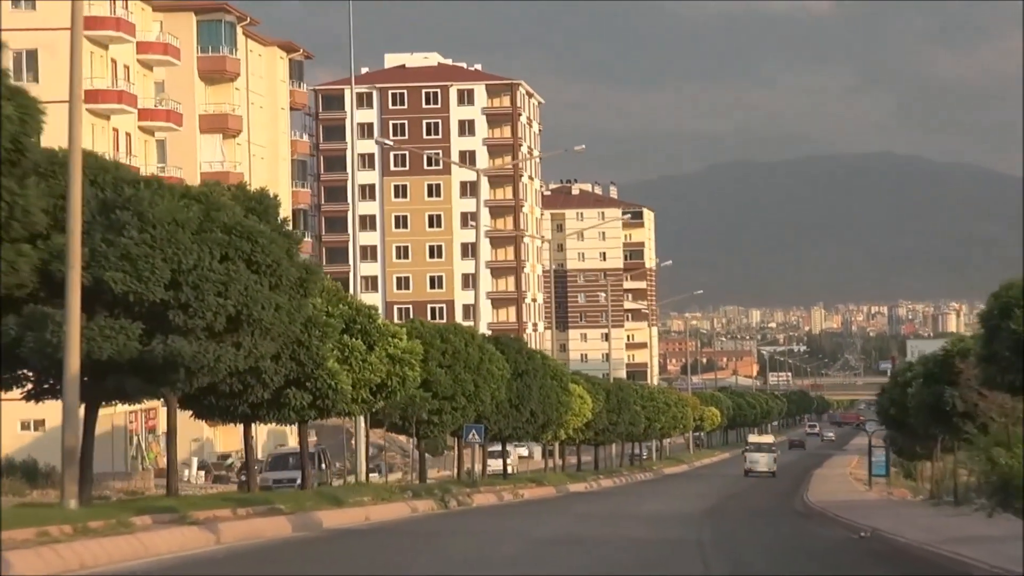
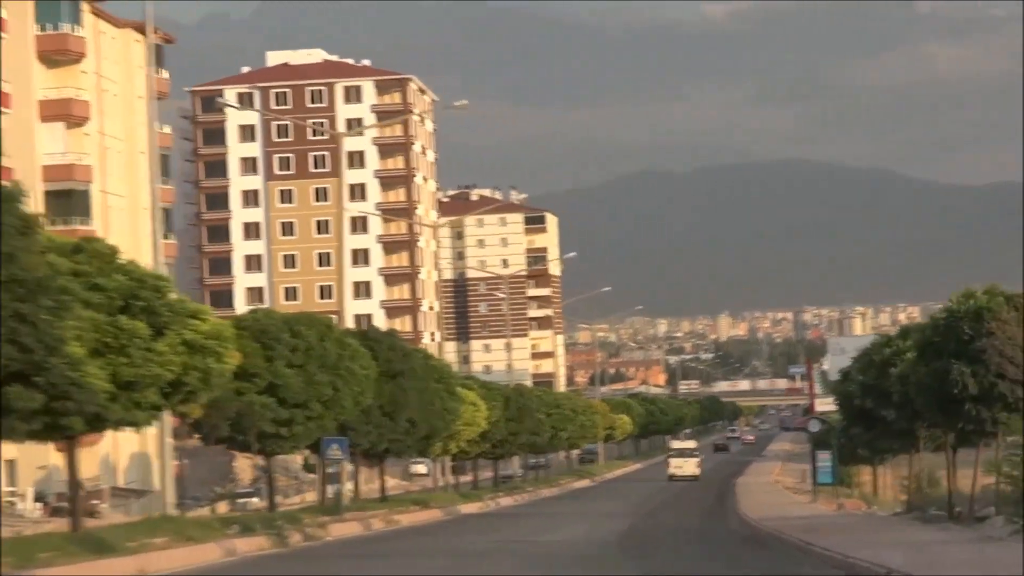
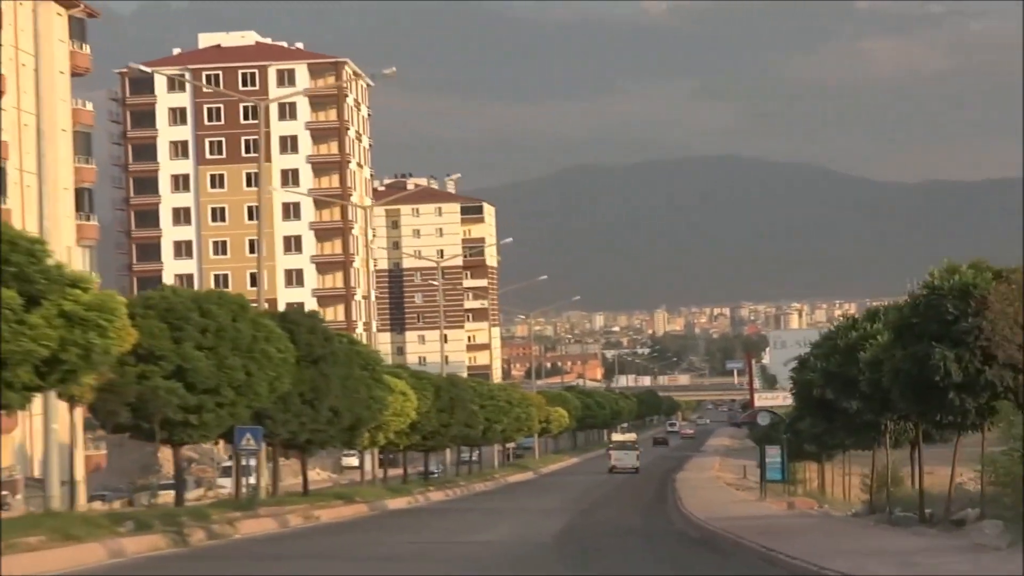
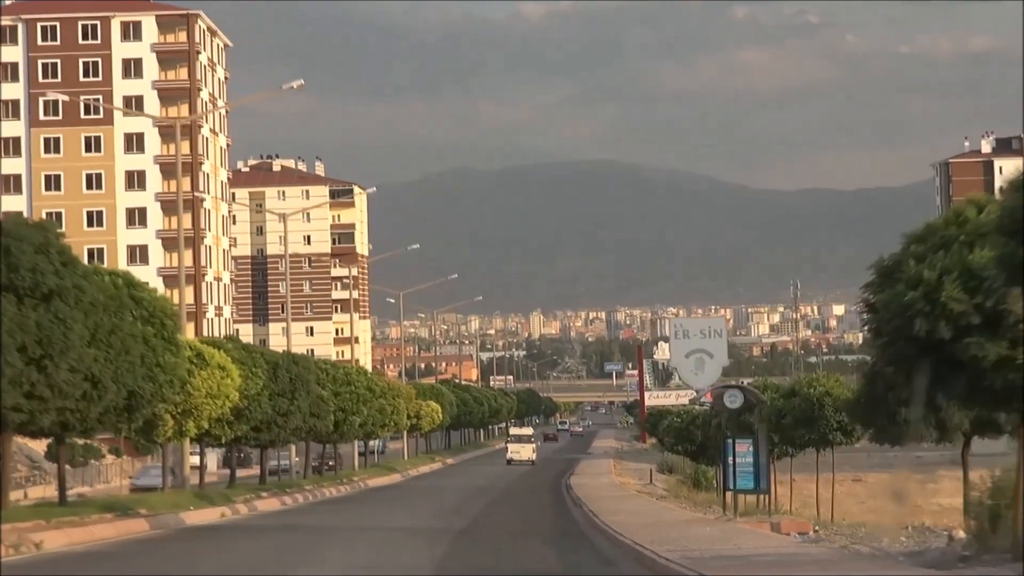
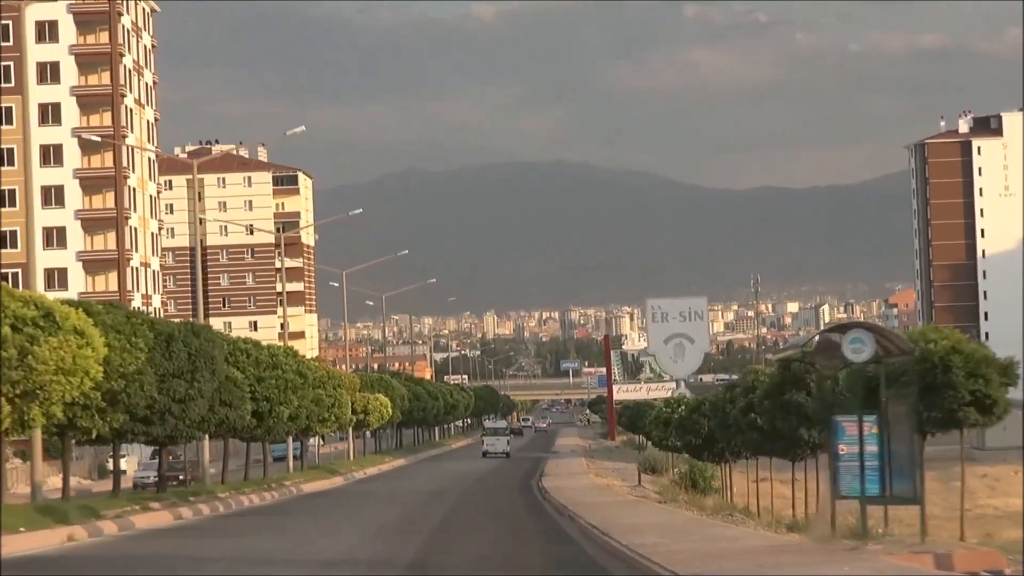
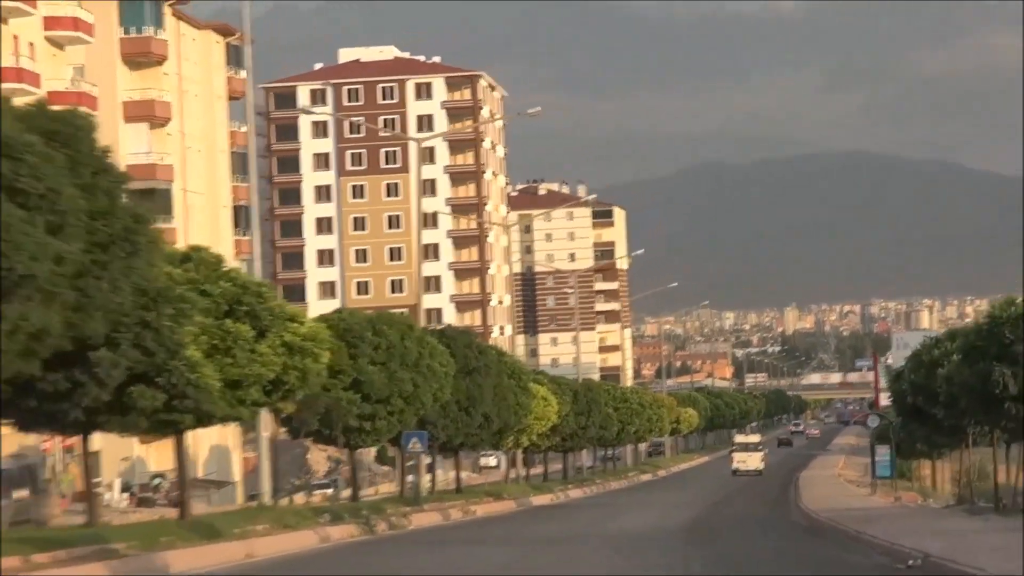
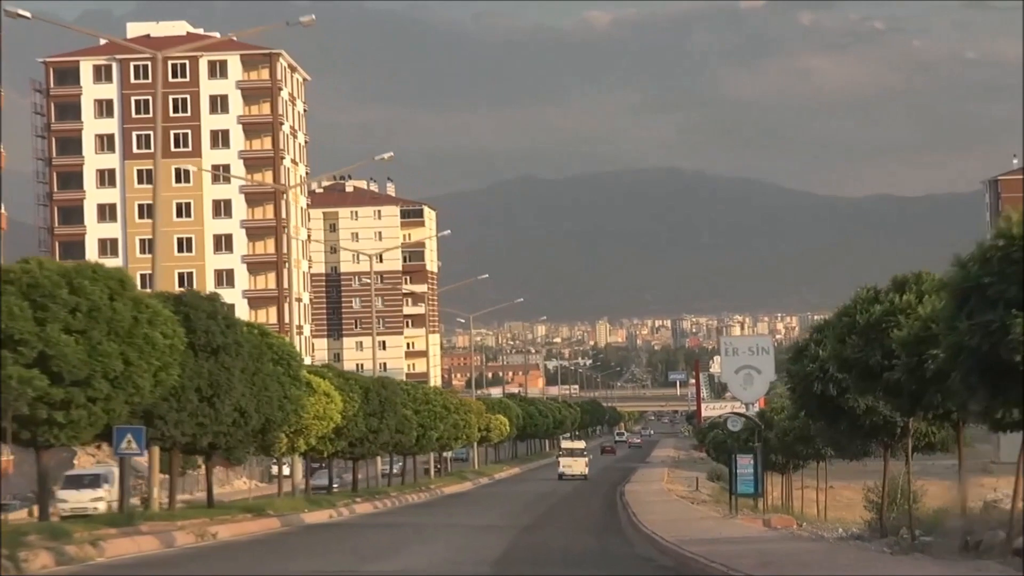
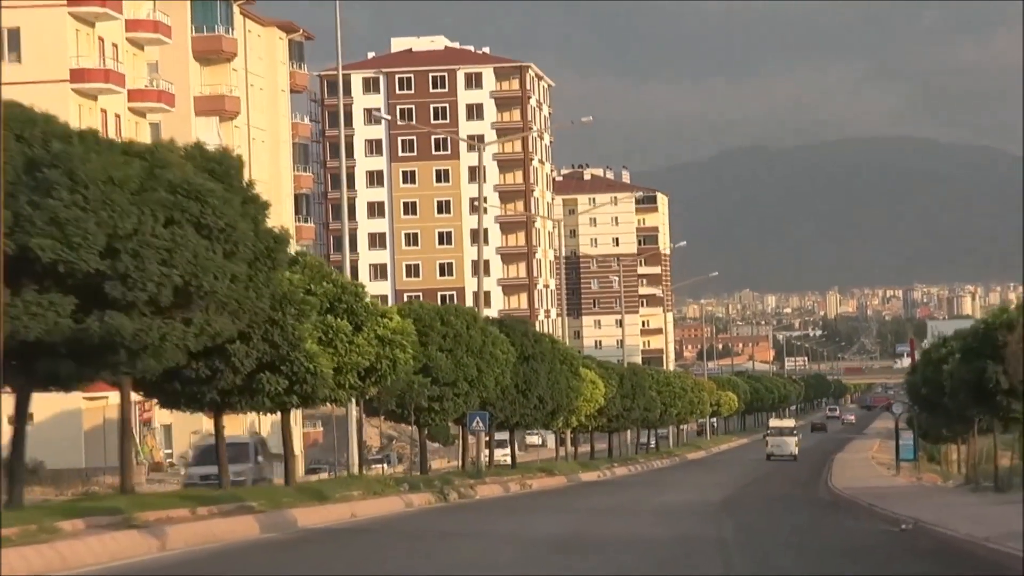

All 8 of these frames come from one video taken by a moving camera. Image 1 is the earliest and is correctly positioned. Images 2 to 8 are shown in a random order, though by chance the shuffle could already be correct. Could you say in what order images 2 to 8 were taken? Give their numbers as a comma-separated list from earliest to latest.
8, 6, 2, 3, 7, 4, 5
